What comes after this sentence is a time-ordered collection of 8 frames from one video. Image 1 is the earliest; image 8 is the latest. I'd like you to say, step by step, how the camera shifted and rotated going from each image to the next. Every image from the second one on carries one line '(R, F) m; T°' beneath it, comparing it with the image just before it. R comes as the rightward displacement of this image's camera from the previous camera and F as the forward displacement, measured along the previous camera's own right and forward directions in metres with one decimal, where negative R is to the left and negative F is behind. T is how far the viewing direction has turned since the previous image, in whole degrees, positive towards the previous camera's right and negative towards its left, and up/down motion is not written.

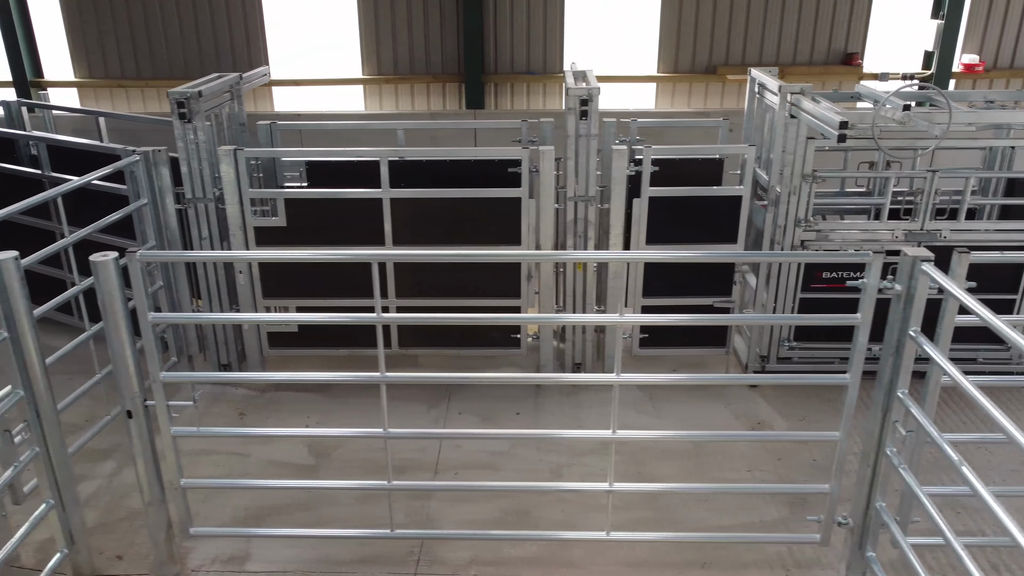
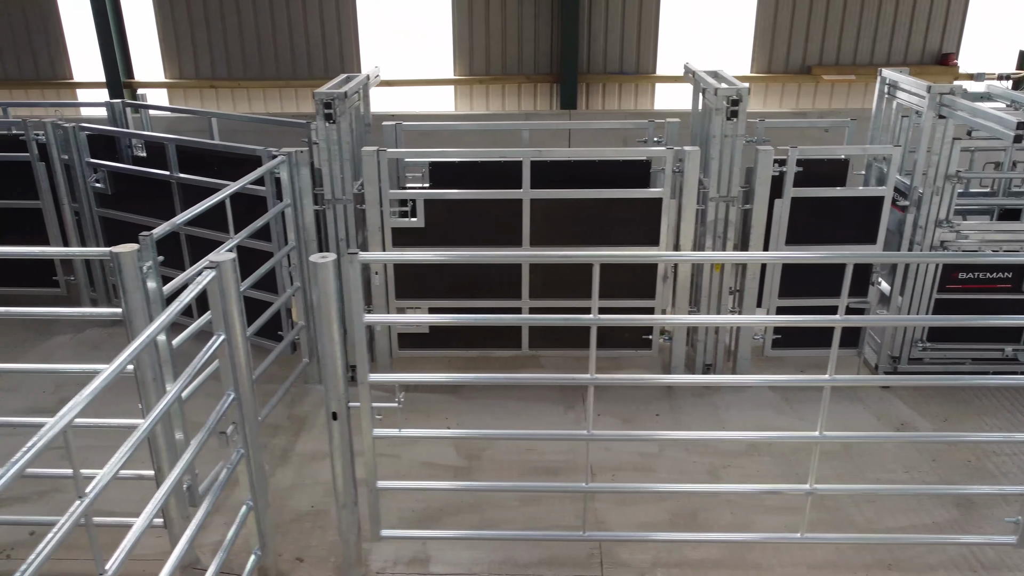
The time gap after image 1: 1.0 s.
(-0.4, 0.0) m; 0°
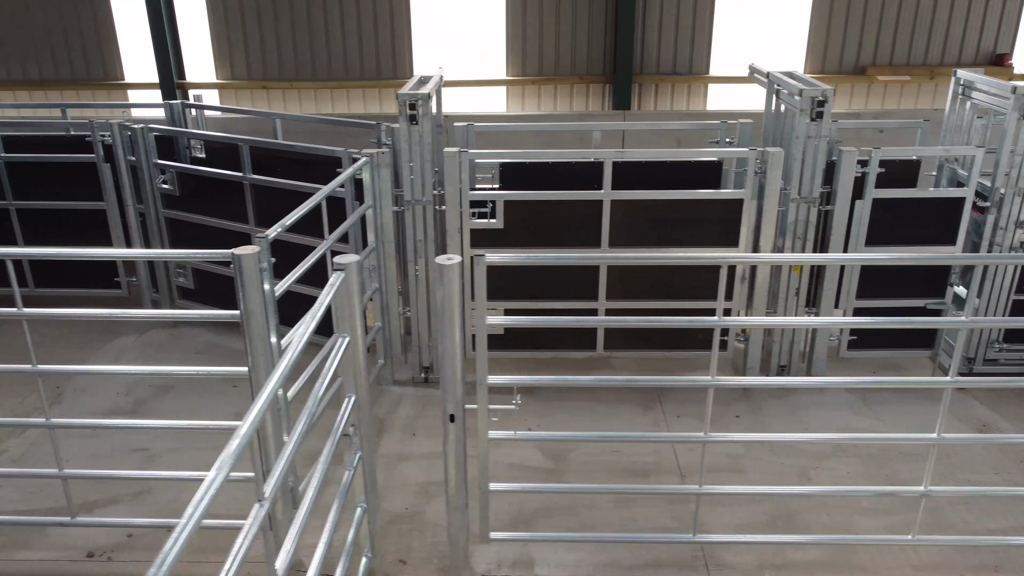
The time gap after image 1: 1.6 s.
(-0.2, 0.0) m; 0°
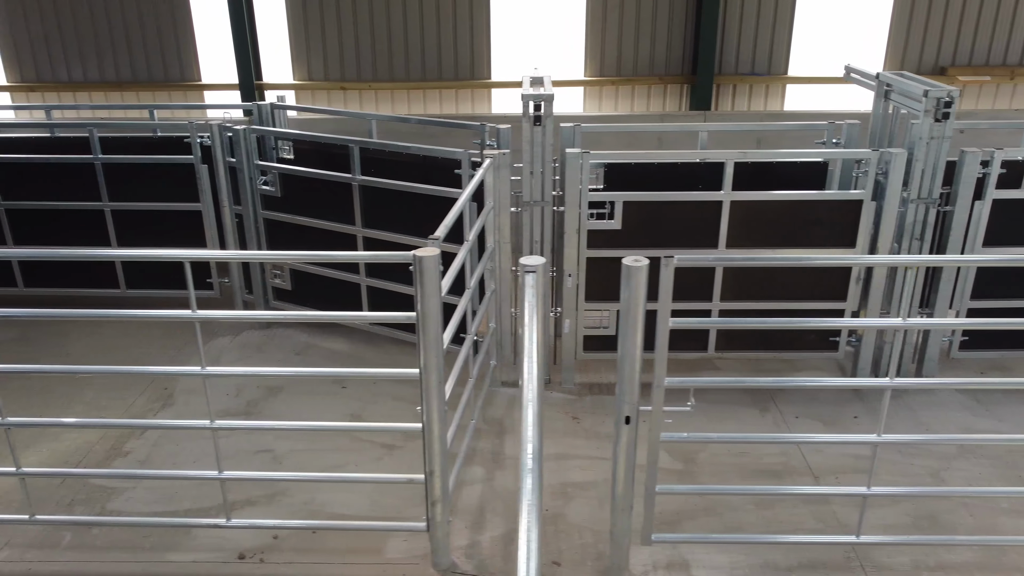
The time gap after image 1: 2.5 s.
(-0.4, 0.0) m; 0°
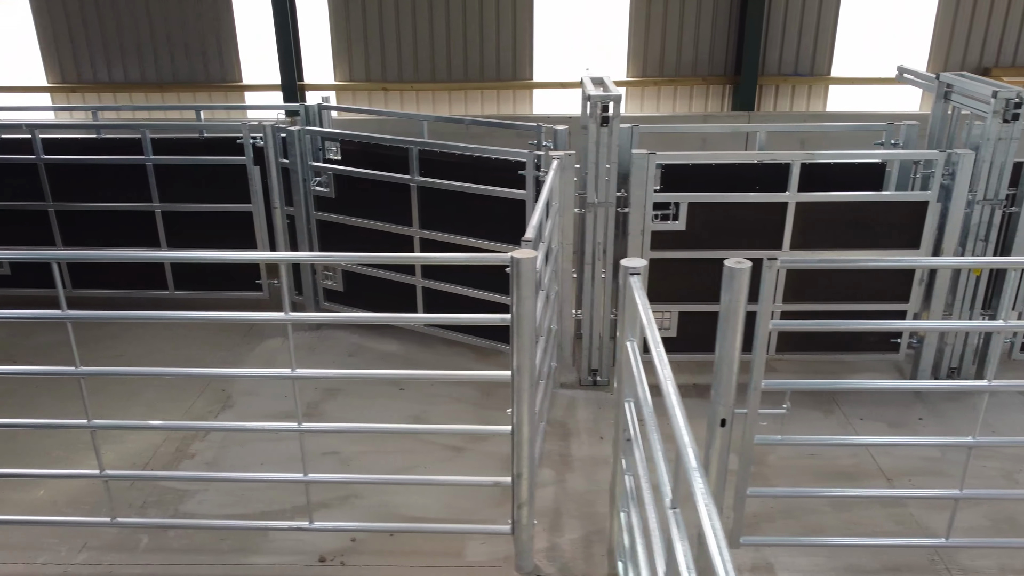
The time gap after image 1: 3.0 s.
(-0.2, 0.0) m; 0°
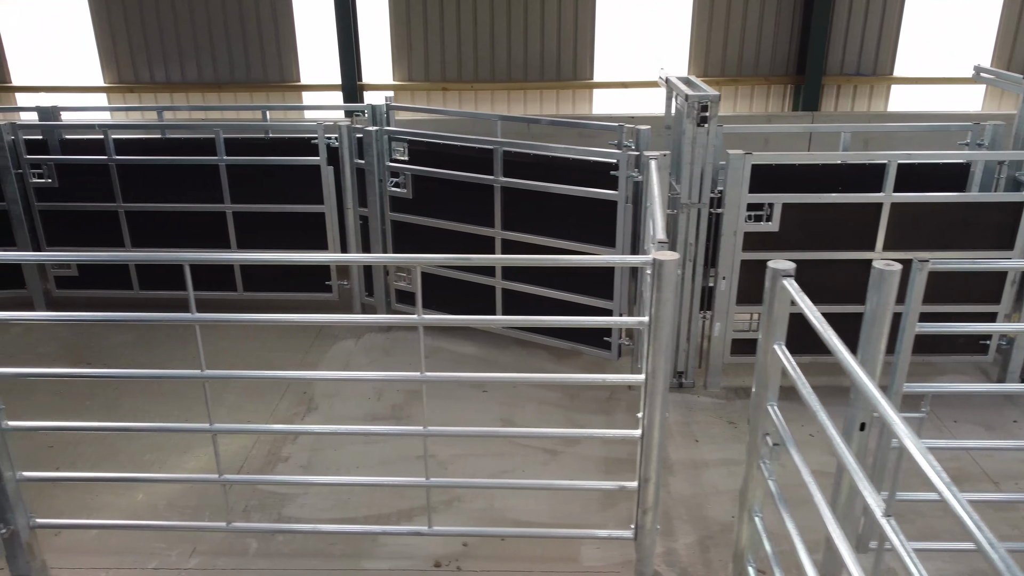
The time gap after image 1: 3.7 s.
(-0.3, 0.0) m; 0°
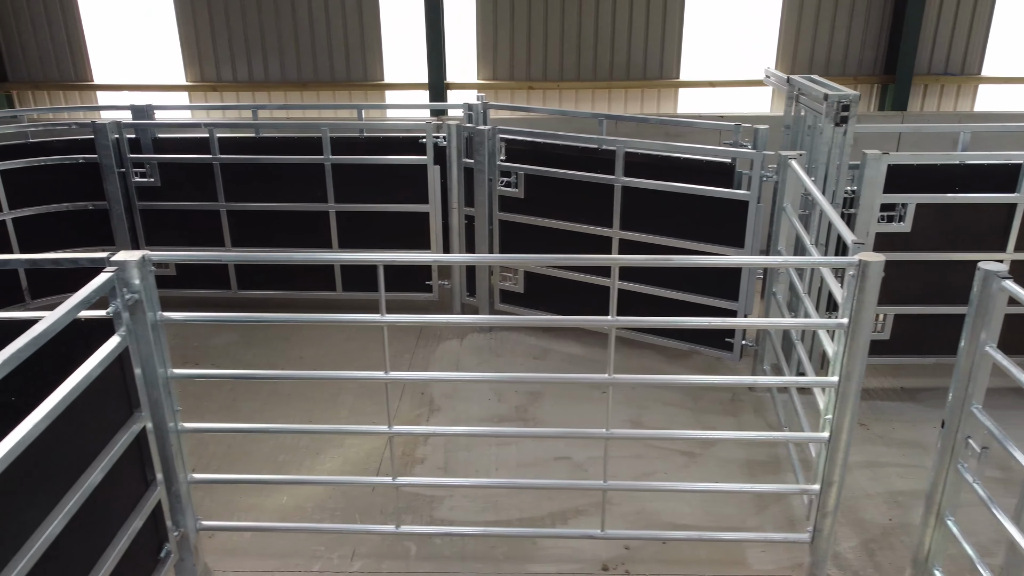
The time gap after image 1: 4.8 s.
(-0.4, 0.0) m; 0°
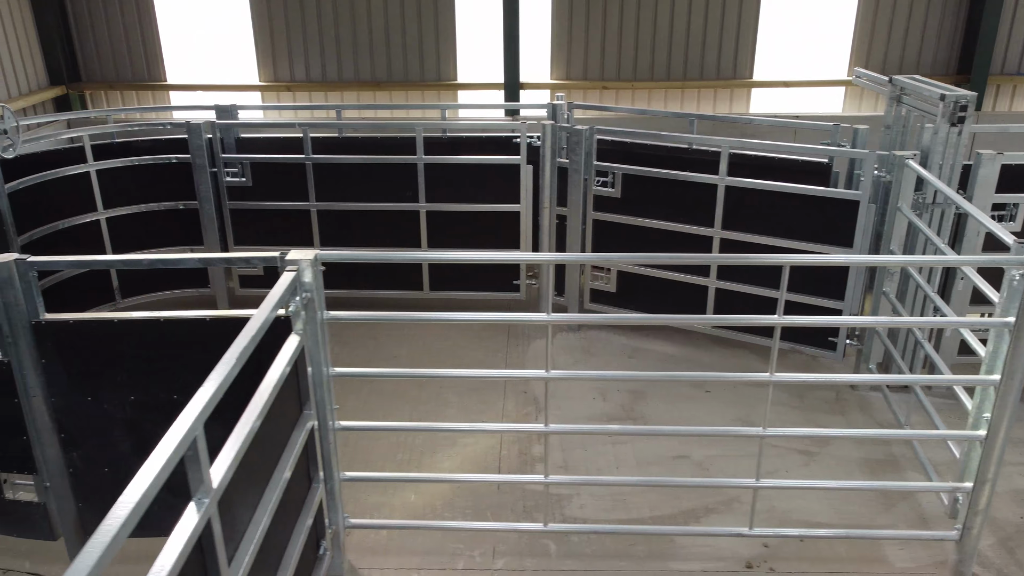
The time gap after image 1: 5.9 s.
(-0.3, 0.0) m; 0°
